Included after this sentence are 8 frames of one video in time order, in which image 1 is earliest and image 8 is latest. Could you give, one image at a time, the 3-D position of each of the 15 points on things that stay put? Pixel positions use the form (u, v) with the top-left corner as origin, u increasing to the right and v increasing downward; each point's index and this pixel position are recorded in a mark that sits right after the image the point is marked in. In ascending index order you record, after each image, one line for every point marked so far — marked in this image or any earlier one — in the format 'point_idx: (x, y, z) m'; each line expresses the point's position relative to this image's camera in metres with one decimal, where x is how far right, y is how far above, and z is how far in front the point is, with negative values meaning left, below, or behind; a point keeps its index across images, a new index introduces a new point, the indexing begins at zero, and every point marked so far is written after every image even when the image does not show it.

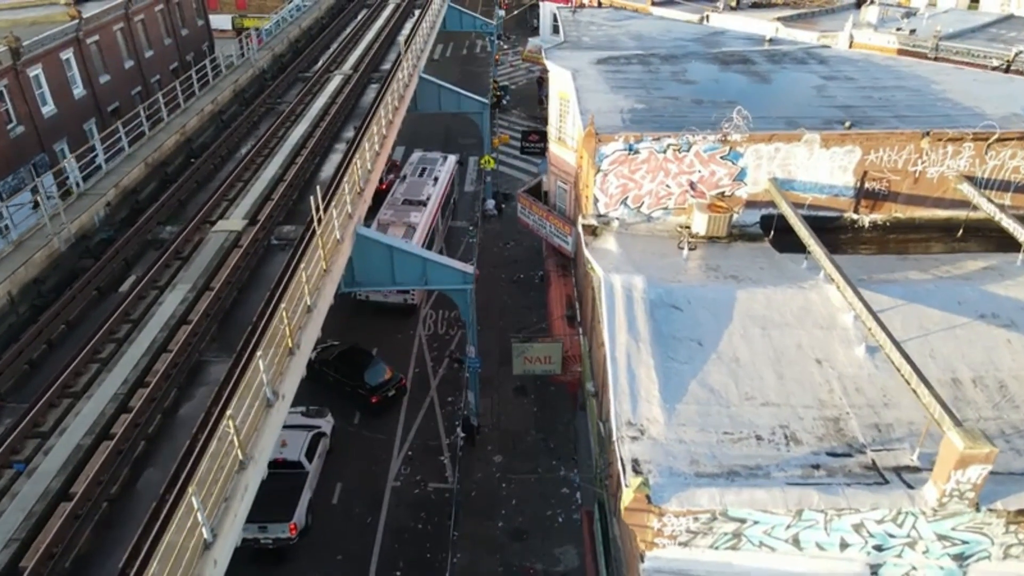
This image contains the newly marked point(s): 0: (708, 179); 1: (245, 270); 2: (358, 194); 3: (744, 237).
0: (+4.1, +2.3, +16.1) m
1: (-5.9, +0.4, +17.2) m
2: (-3.7, +2.2, +18.5) m
3: (+4.8, +1.1, +15.9) m
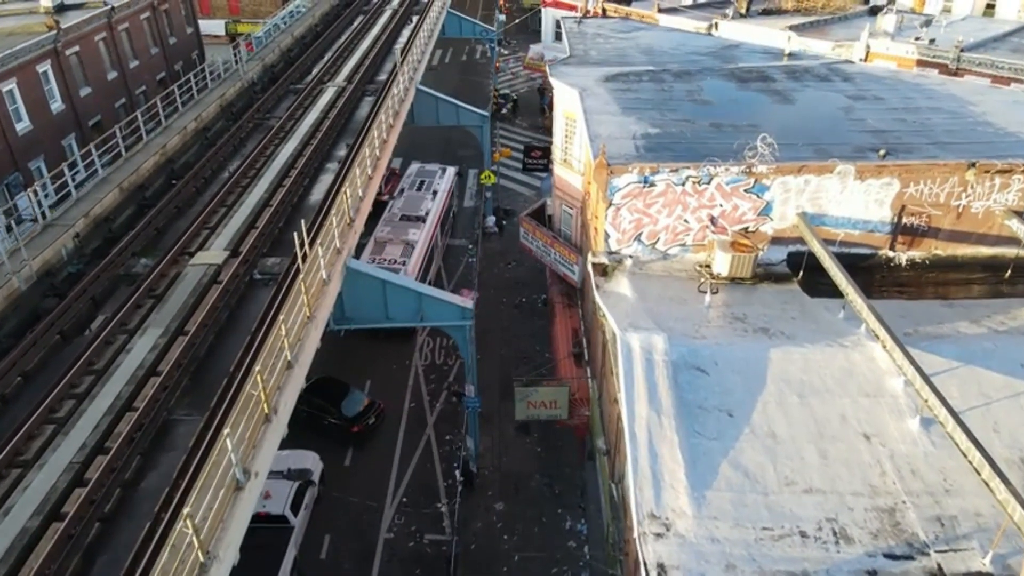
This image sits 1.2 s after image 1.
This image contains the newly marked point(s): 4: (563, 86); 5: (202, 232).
0: (+4.1, +1.4, +14.6) m
1: (-5.9, -0.4, +15.7) m
2: (-3.6, +1.4, +17.0) m
3: (+4.8, +0.2, +14.5) m
4: (+1.3, +5.1, +19.4) m
5: (-7.6, +1.4, +19.1) m
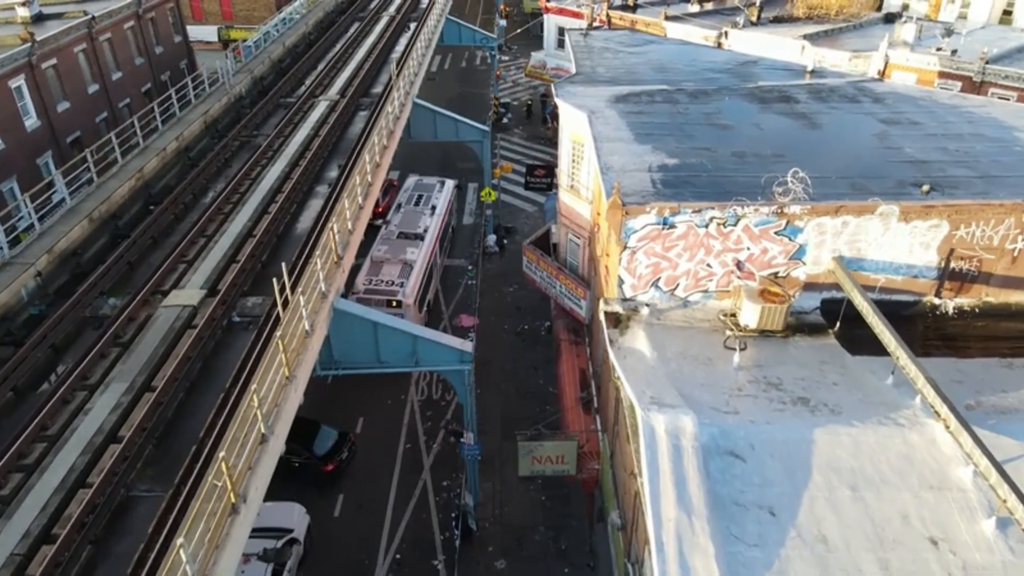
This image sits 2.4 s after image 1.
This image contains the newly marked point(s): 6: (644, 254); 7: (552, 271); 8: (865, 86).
0: (+4.2, +0.5, +13.1) m
1: (-5.8, -1.3, +14.2) m
2: (-3.6, +0.5, +15.5) m
3: (+4.9, -0.7, +13.0) m
4: (+1.3, +4.2, +17.9) m
5: (-7.6, +0.5, +17.6) m
6: (+2.2, +0.6, +13.1) m
7: (+1.0, +0.5, +19.4) m
8: (+8.7, +5.0, +19.1) m
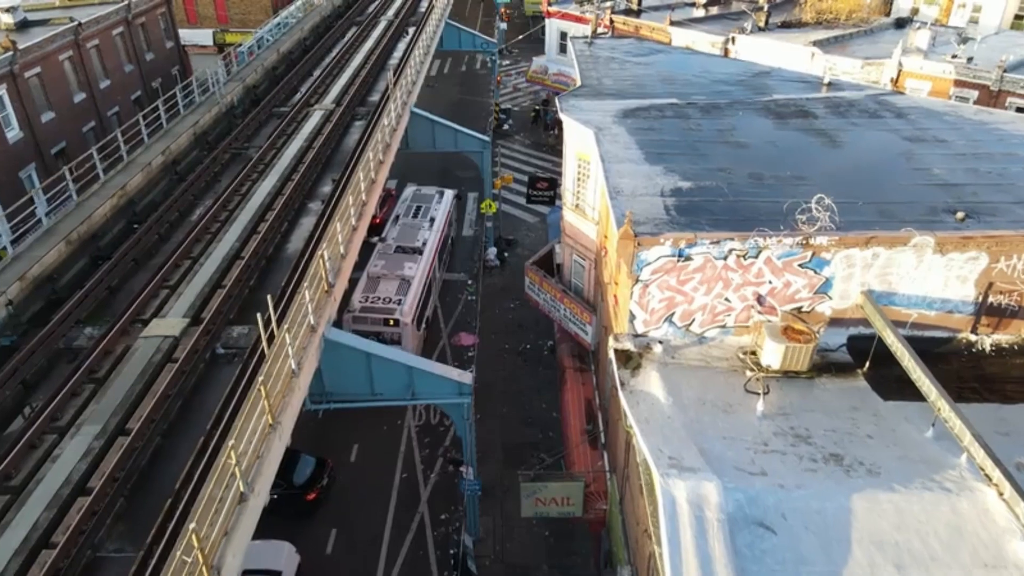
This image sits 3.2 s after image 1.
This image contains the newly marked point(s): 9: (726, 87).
0: (+4.2, -0.1, +12.2) m
1: (-5.8, -1.9, +13.3) m
2: (-3.5, -0.1, +14.5) m
3: (+4.9, -1.3, +12.0) m
4: (+1.4, +3.6, +17.0) m
5: (-7.5, -0.1, +16.6) m
6: (+2.3, 0.0, +12.2) m
7: (+1.1, -0.1, +18.4) m
8: (+8.8, +4.4, +18.1) m
9: (+5.4, +5.0, +19.4) m
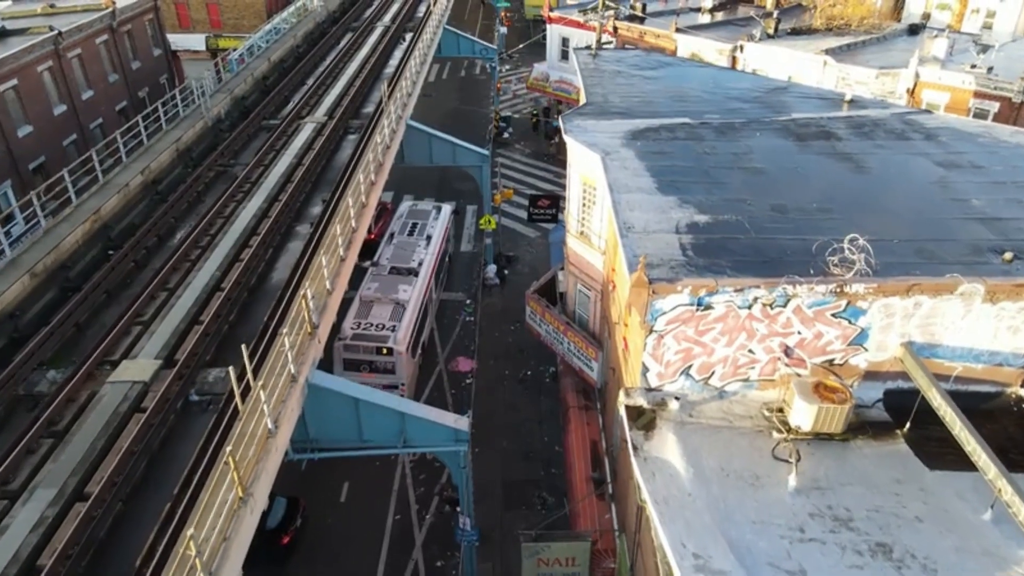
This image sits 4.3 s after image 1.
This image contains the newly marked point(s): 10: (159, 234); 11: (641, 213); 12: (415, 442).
0: (+4.2, -0.8, +11.0) m
1: (-5.8, -2.6, +12.0) m
2: (-3.5, -0.8, +13.3) m
3: (+4.9, -2.0, +10.8) m
4: (+1.4, +2.9, +15.7) m
5: (-7.5, -0.8, +15.4) m
6: (+2.3, -0.7, +10.9) m
7: (+1.1, -0.8, +17.2) m
8: (+8.8, +3.7, +16.9) m
9: (+5.4, +4.3, +18.1) m
10: (-8.7, +1.3, +18.9) m
11: (+2.1, +1.2, +12.8) m
12: (-1.9, -2.9, +14.7) m
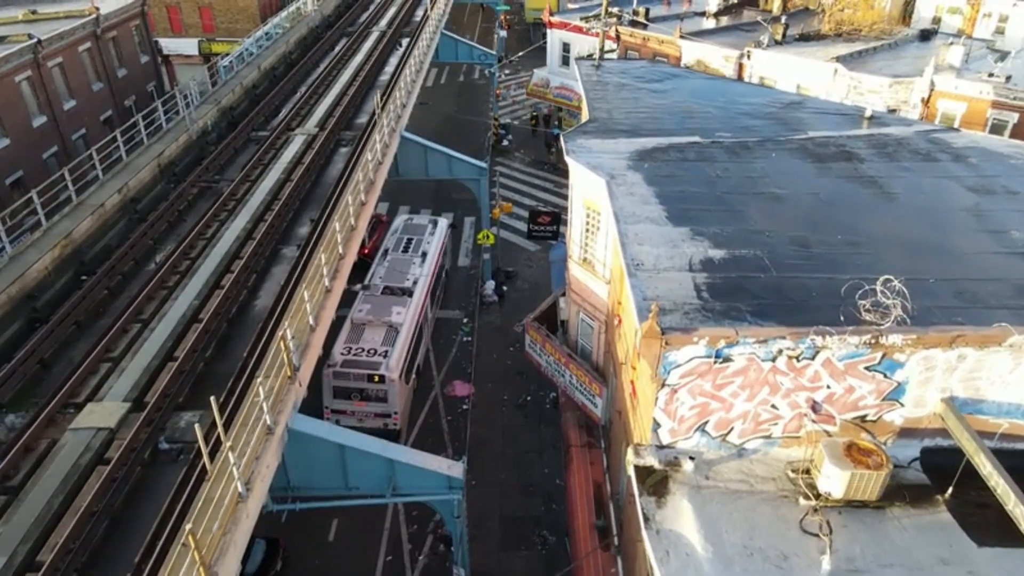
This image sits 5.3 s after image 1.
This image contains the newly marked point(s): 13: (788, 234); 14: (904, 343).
0: (+4.2, -1.4, +9.9) m
1: (-5.8, -3.2, +11.0) m
2: (-3.6, -1.4, +12.2) m
3: (+4.9, -2.6, +9.7) m
4: (+1.3, +2.3, +14.6) m
5: (-7.6, -1.4, +14.3) m
6: (+2.2, -1.3, +9.8) m
7: (+1.0, -1.5, +16.1) m
8: (+8.7, +3.1, +15.8) m
9: (+5.3, +3.7, +17.0) m
10: (-8.7, +0.7, +17.8) m
11: (+2.1, +0.6, +11.7) m
12: (-1.9, -3.5, +13.6) m
13: (+4.3, +0.8, +12.1) m
14: (+4.7, -0.7, +9.3) m
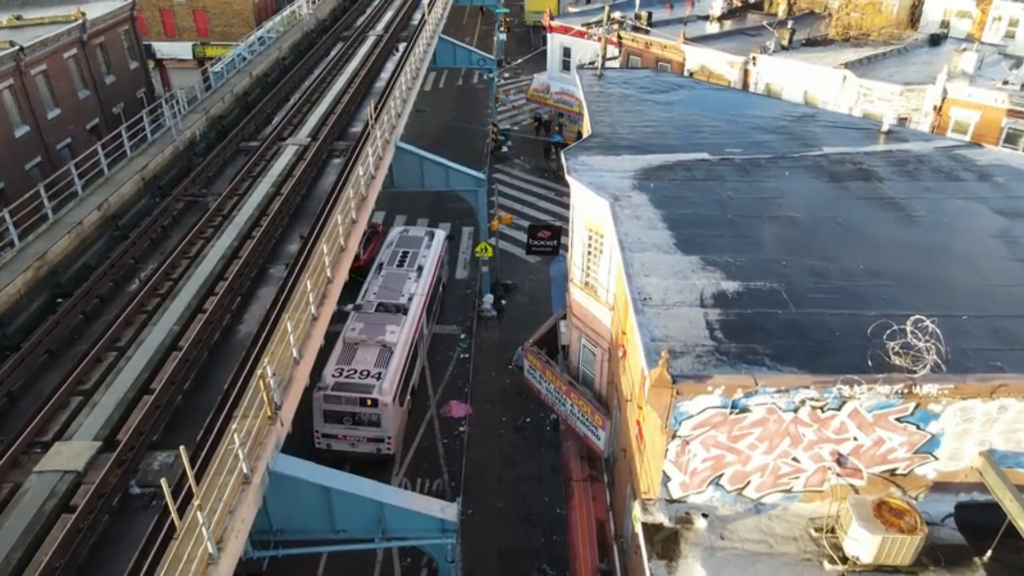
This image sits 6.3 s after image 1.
0: (+4.2, -1.9, +9.0) m
1: (-5.9, -3.7, +10.1) m
2: (-3.6, -1.9, +11.4) m
3: (+4.9, -3.1, +8.8) m
4: (+1.3, +1.8, +13.8) m
5: (-7.6, -1.9, +13.4) m
6: (+2.2, -1.8, +9.0) m
7: (+1.0, -1.9, +15.2) m
8: (+8.7, +2.6, +15.0) m
9: (+5.3, +3.2, +16.2) m
10: (-8.8, +0.2, +17.0) m
11: (+2.1, +0.1, +10.8) m
12: (-1.9, -4.0, +12.7) m
13: (+4.3, +0.3, +11.2) m
14: (+4.7, -1.2, +8.4) m
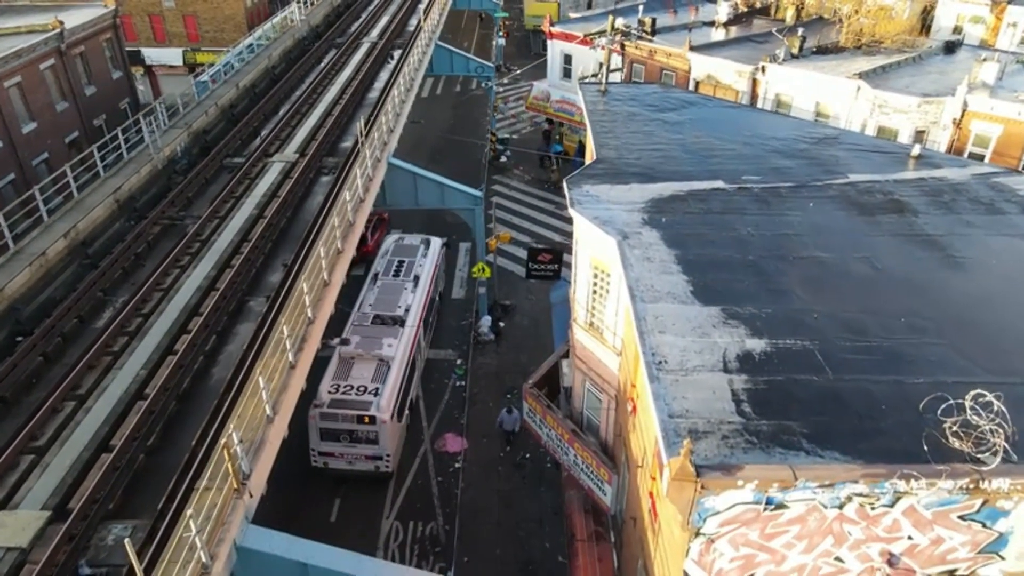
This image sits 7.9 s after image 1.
0: (+4.1, -2.6, +7.7) m
1: (-5.9, -4.4, +8.8) m
2: (-3.7, -2.6, +10.1) m
3: (+4.8, -3.8, +7.5) m
4: (+1.2, +1.0, +12.5) m
5: (-7.7, -2.6, +12.2) m
6: (+2.2, -2.6, +7.7) m
7: (+1.0, -2.7, +14.0) m
8: (+8.7, +1.9, +13.7) m
9: (+5.2, +2.5, +14.9) m
10: (-8.8, -0.5, +15.7) m
11: (+2.0, -0.6, +9.5) m
12: (-2.0, -4.8, +11.4) m
13: (+4.2, -0.4, +9.9) m
14: (+4.7, -1.9, +7.2) m
